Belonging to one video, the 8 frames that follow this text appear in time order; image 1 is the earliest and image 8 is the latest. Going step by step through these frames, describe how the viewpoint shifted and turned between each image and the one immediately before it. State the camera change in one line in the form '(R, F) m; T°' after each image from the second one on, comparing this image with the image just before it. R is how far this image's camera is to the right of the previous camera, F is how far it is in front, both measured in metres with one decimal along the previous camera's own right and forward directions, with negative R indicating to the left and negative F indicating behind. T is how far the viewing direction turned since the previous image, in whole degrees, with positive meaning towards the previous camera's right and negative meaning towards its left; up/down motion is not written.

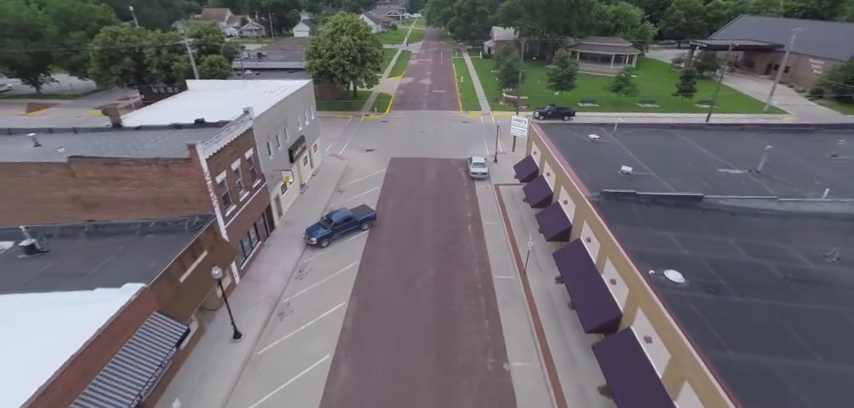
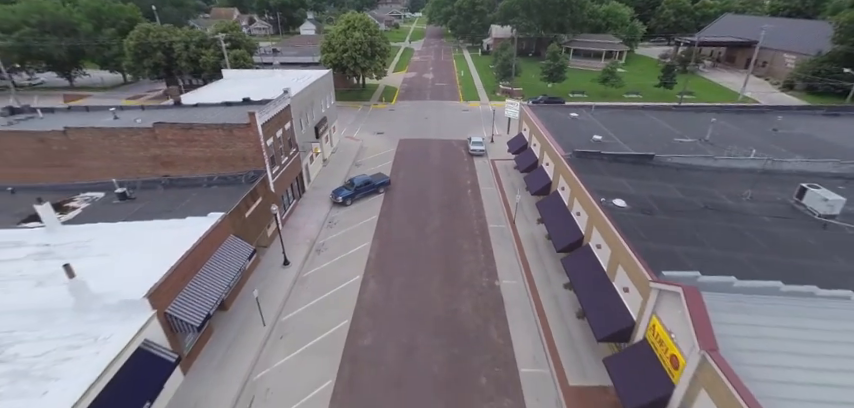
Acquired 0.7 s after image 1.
(-0.4, -4.4) m; 0°
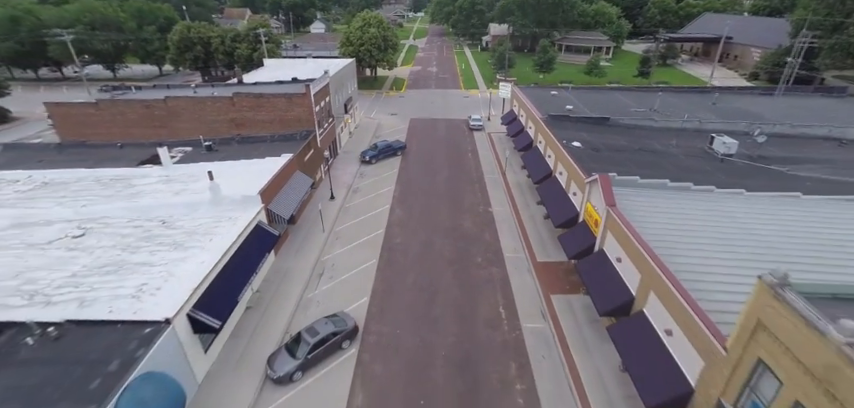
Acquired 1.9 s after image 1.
(-0.7, -6.9) m; 0°
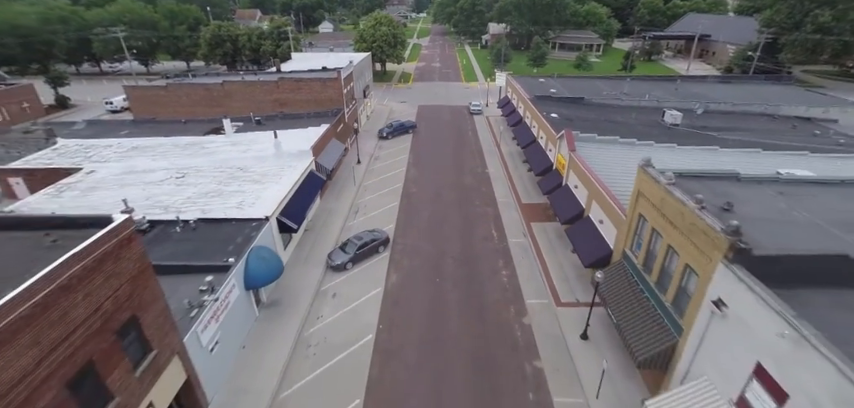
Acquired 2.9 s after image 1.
(-0.7, -6.4) m; 0°
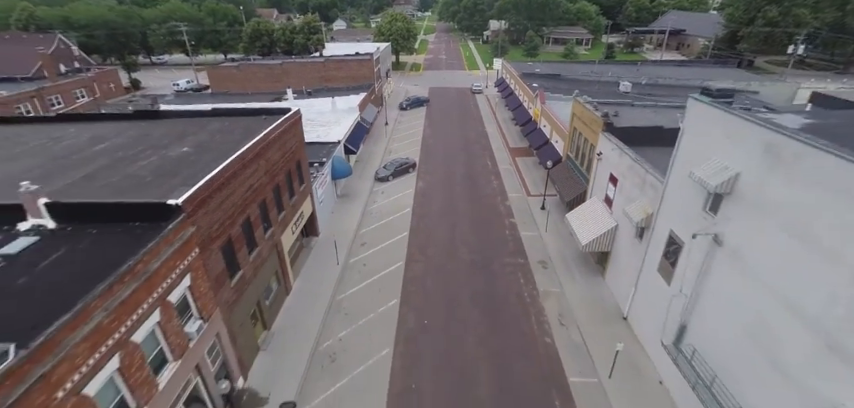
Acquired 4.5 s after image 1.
(-1.0, -10.3) m; 0°
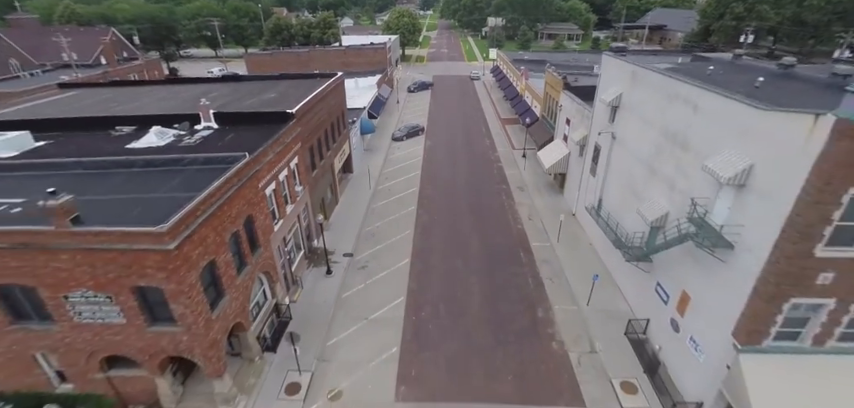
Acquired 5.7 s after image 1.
(-0.5, -8.1) m; 0°
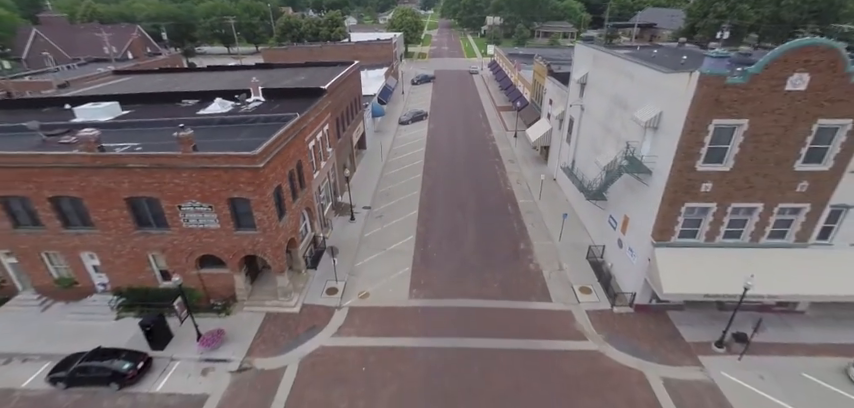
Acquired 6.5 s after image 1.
(-0.3, -5.0) m; 0°
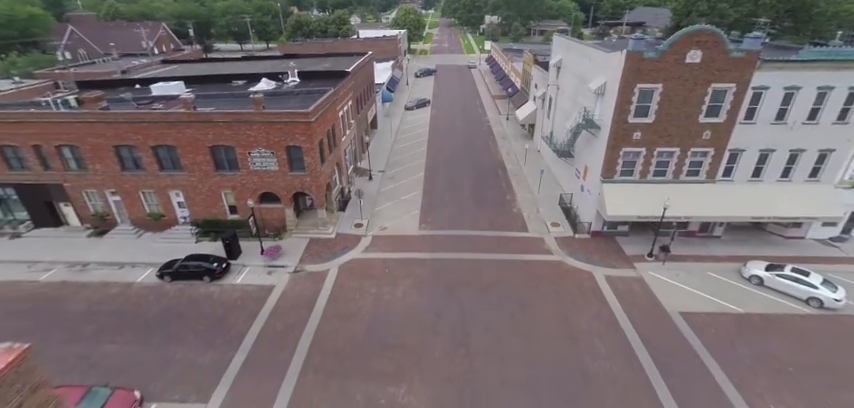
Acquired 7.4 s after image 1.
(-0.3, -5.8) m; 0°
